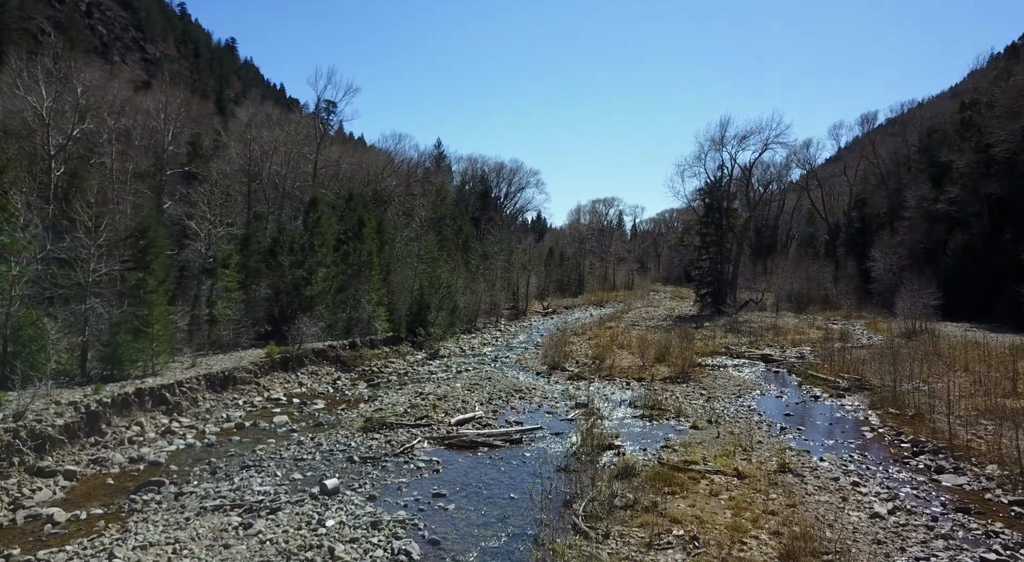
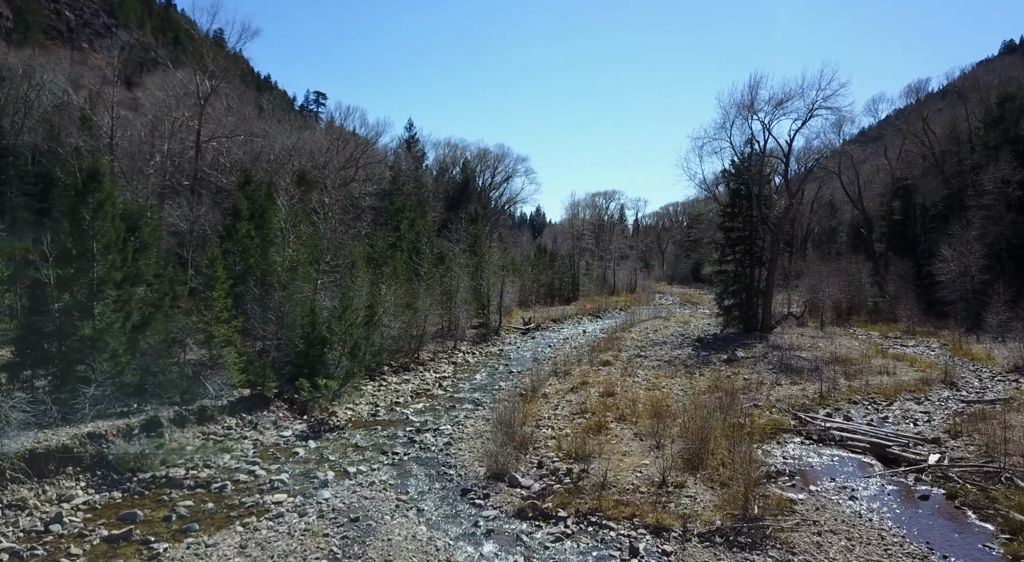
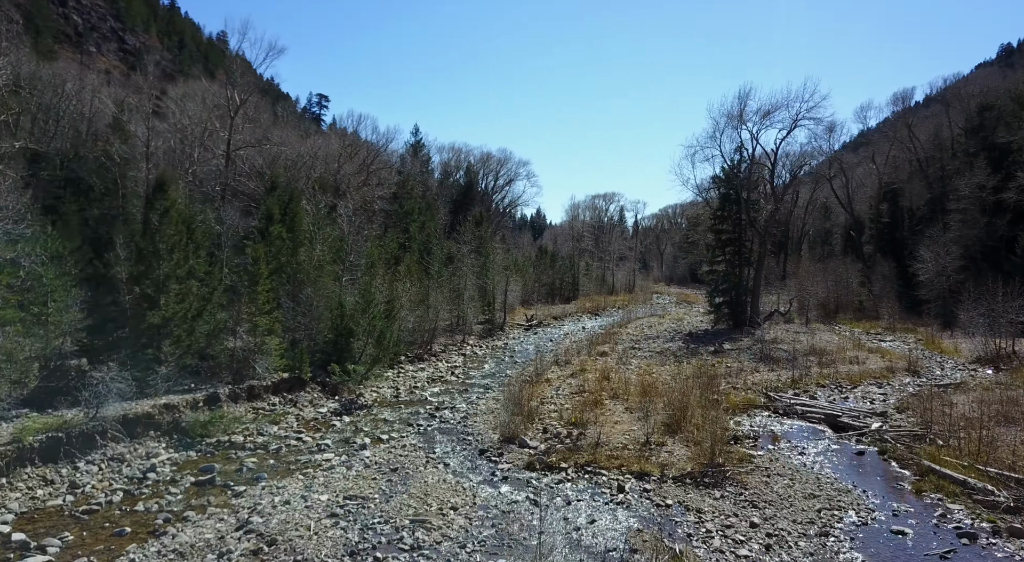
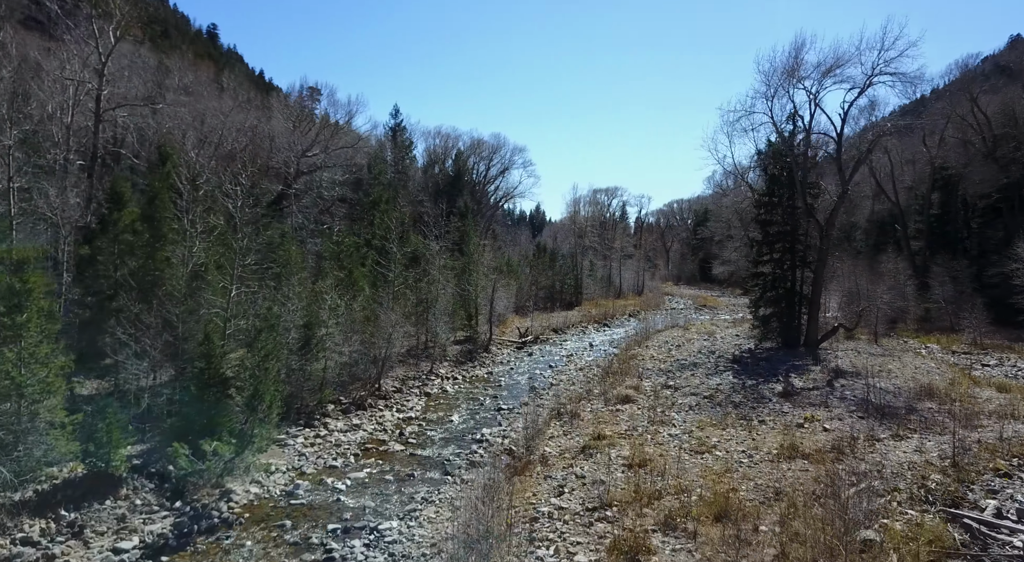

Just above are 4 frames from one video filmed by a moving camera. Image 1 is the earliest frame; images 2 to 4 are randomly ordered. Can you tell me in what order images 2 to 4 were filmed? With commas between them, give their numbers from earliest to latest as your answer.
3, 2, 4
